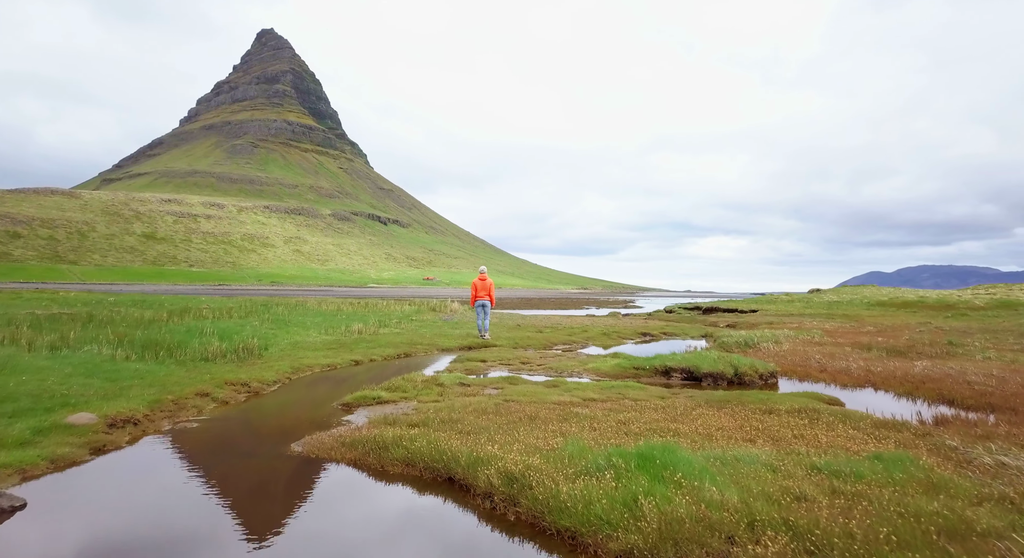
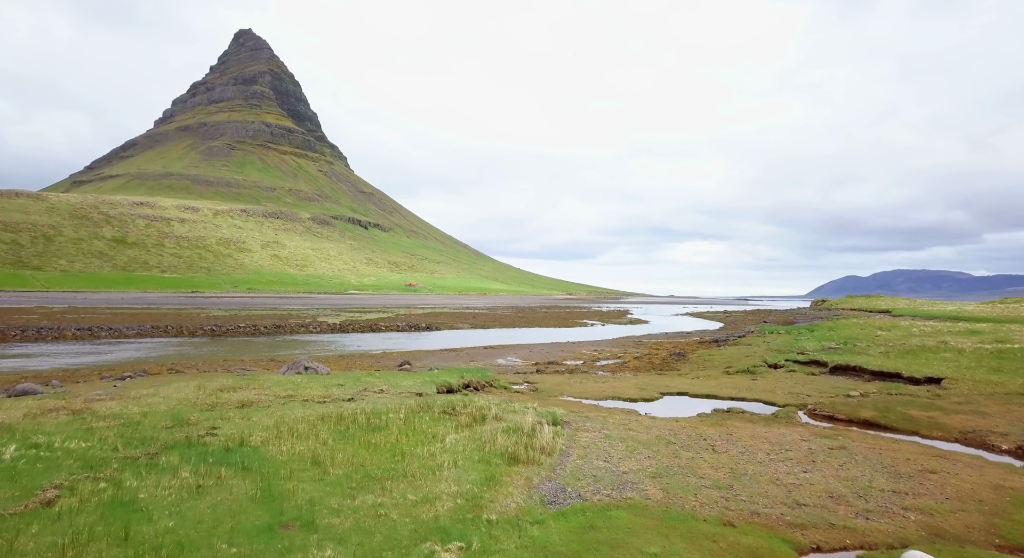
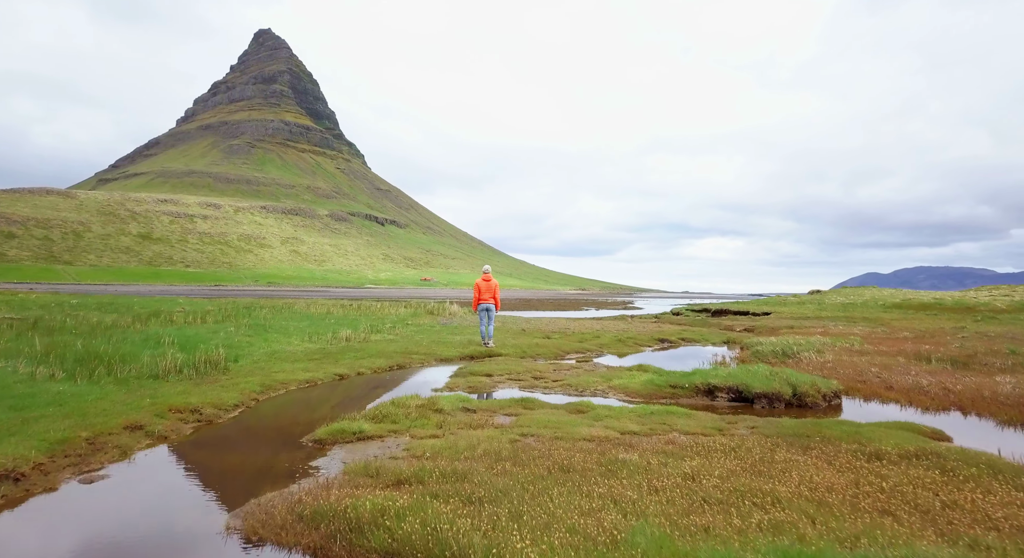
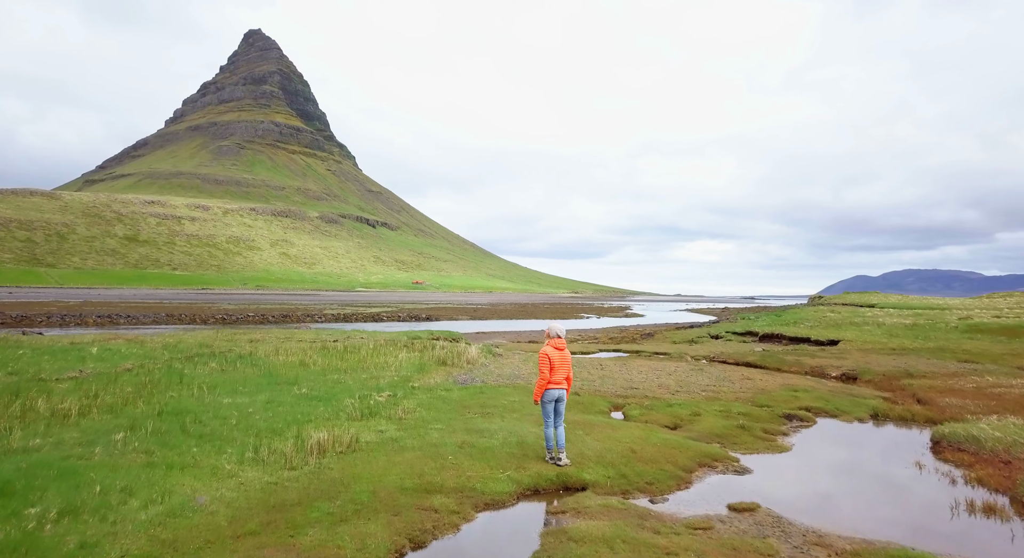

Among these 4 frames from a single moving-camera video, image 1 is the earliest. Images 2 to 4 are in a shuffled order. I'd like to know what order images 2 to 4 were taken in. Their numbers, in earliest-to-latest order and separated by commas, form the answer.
3, 4, 2
